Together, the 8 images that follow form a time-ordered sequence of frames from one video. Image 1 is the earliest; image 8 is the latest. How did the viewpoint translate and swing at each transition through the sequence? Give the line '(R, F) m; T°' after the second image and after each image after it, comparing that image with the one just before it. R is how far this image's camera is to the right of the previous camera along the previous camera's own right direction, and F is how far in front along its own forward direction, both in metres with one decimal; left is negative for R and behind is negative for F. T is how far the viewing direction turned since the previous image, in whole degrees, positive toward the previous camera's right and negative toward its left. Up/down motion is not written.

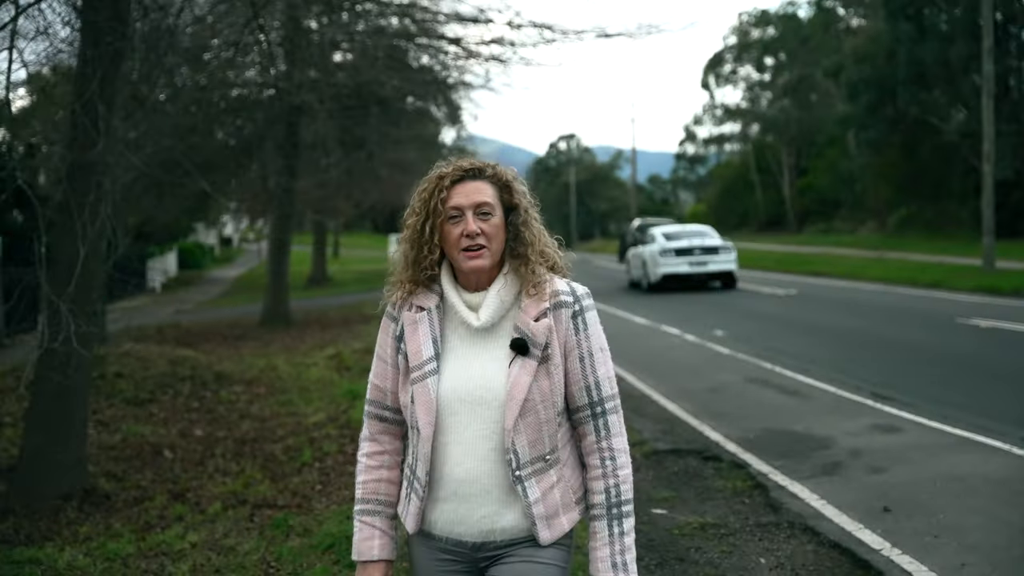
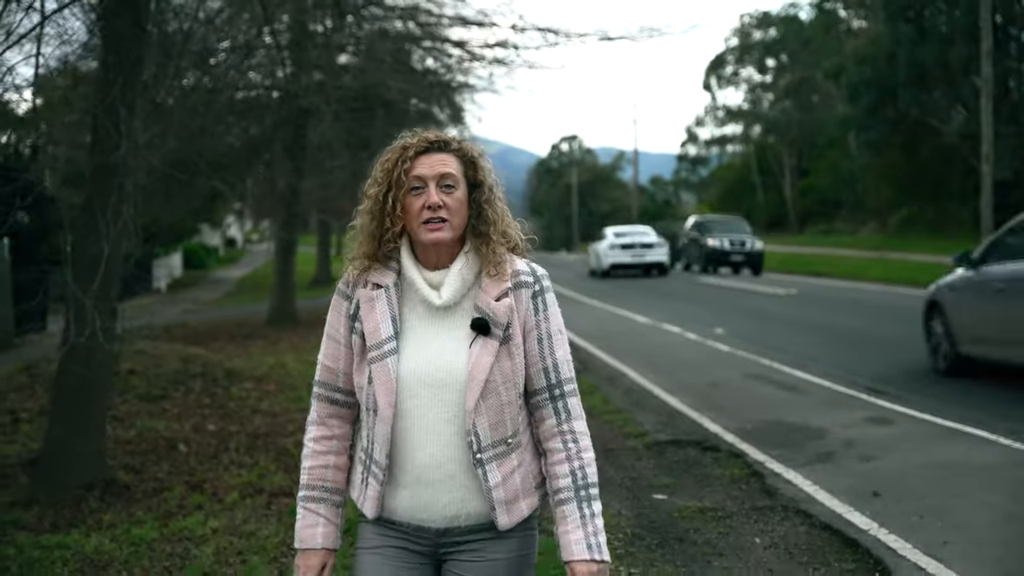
(0.0, -0.2) m; 0°
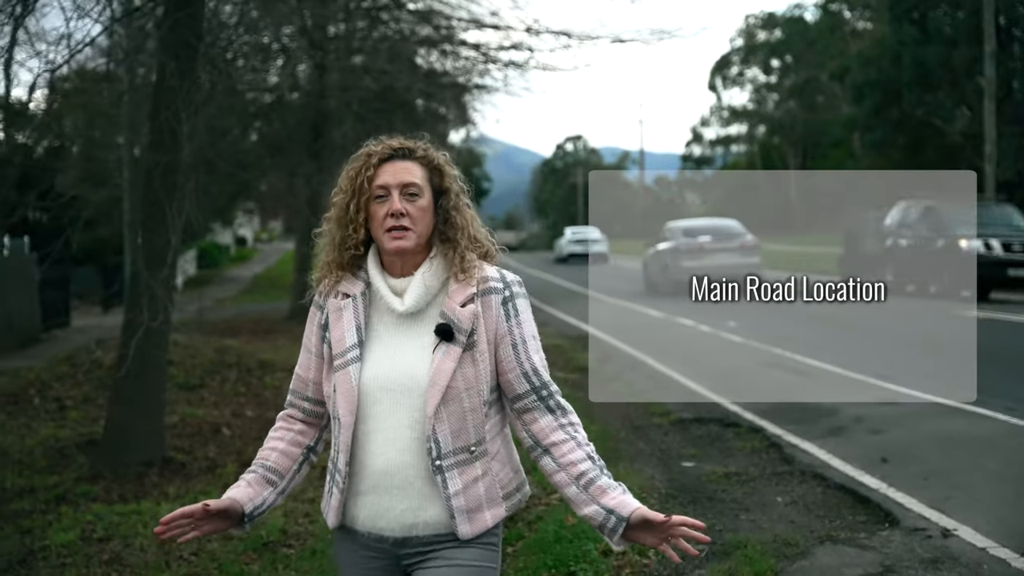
(-0.2, -0.5) m; 0°
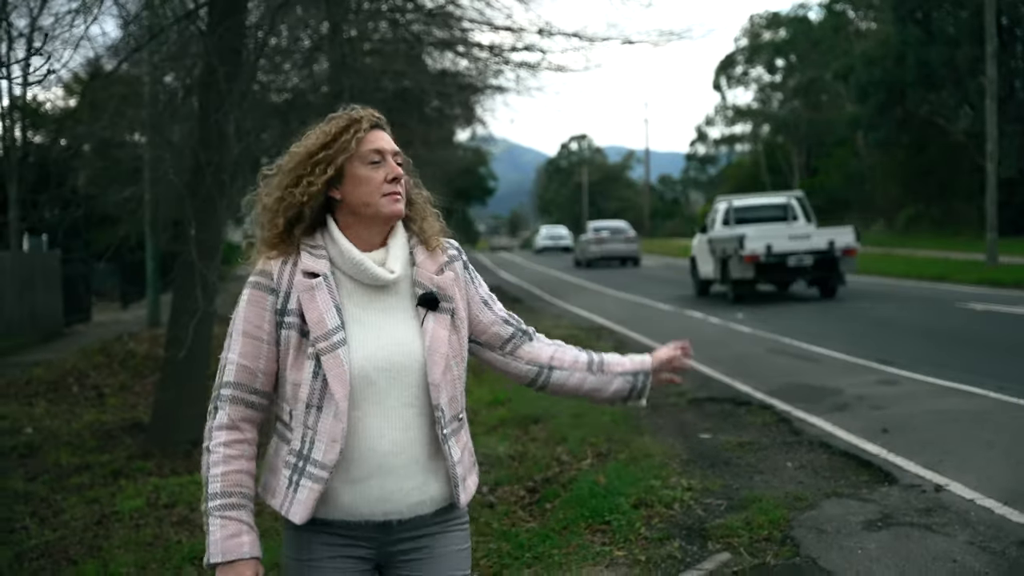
(-0.2, -0.5) m; 0°
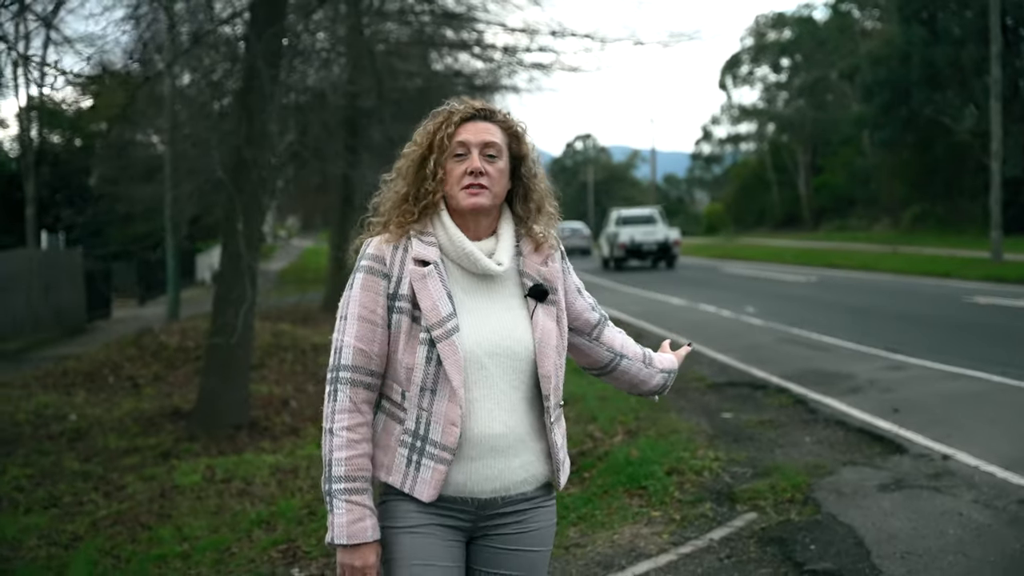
(-0.2, -0.4) m; 0°
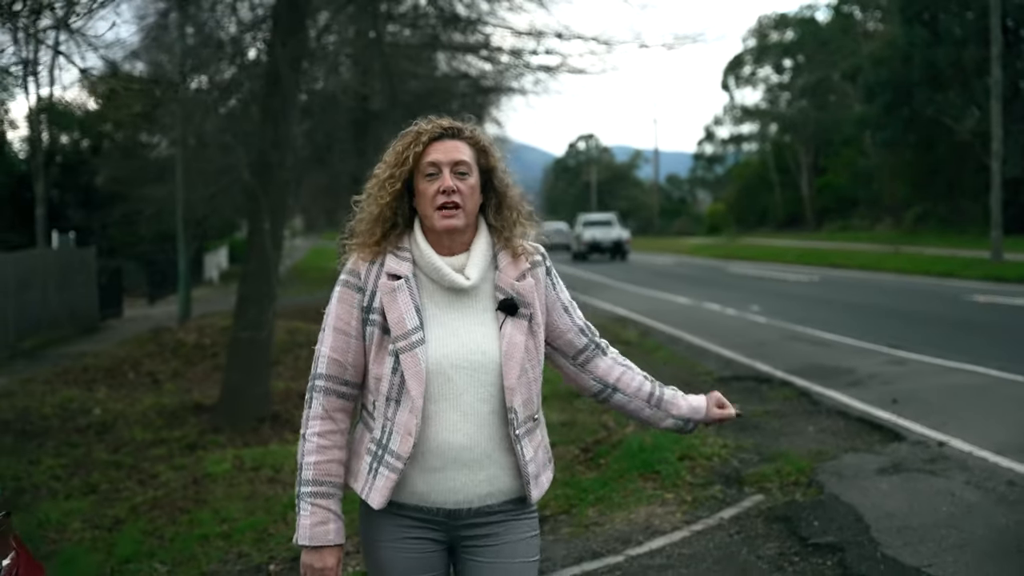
(-0.1, -0.3) m; 0°
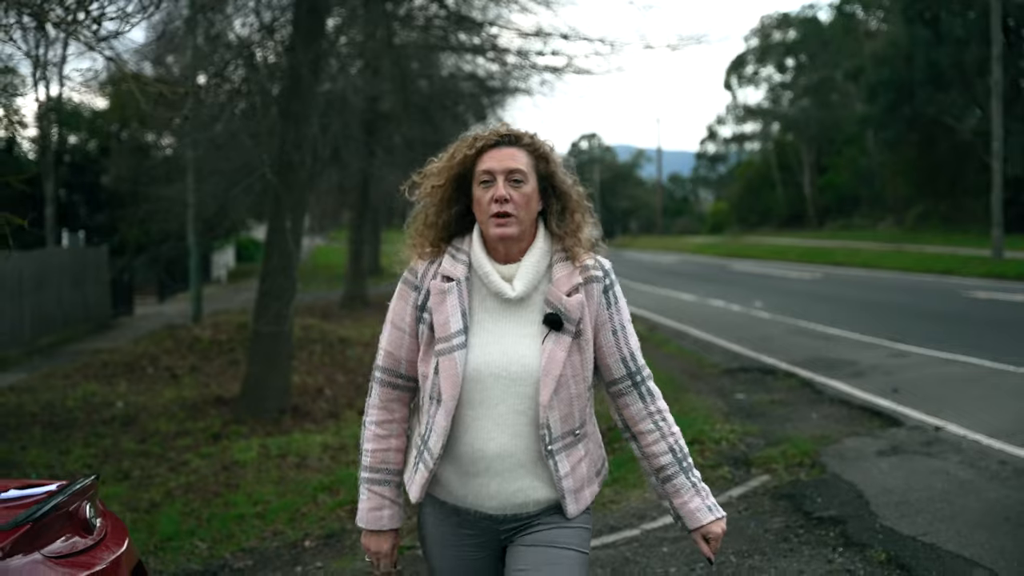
(-0.1, -0.3) m; 0°
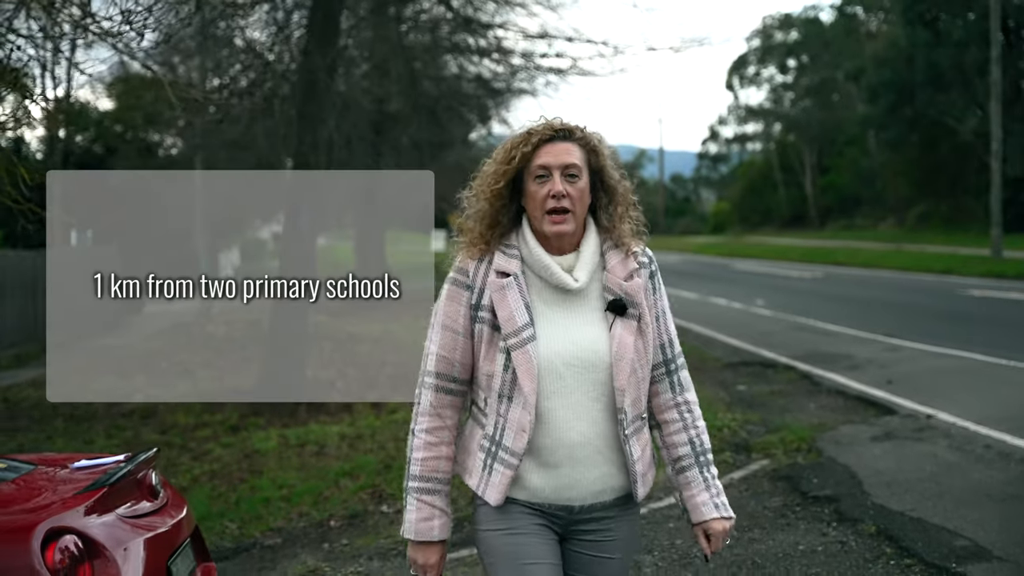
(-0.1, -0.3) m; 0°
